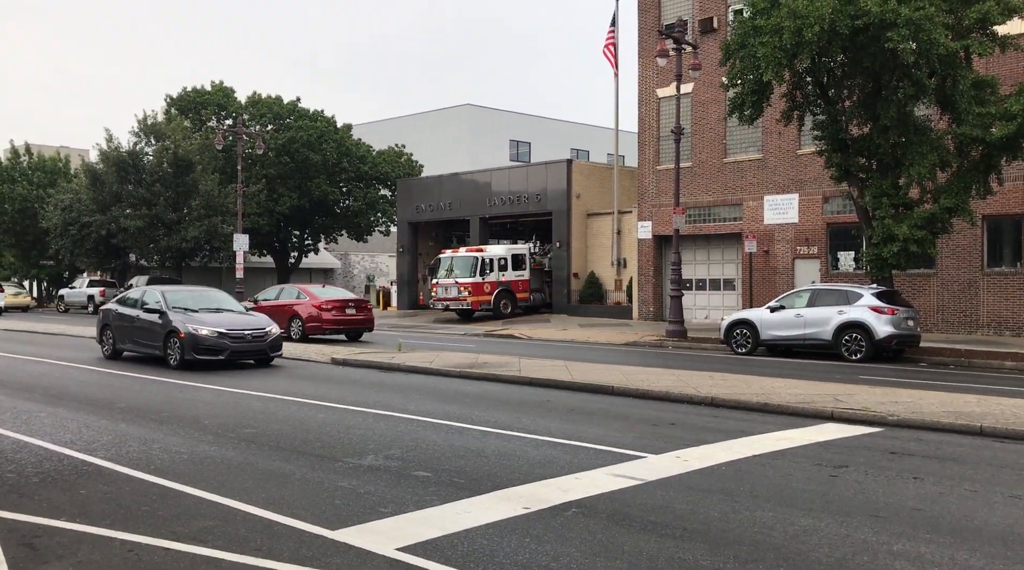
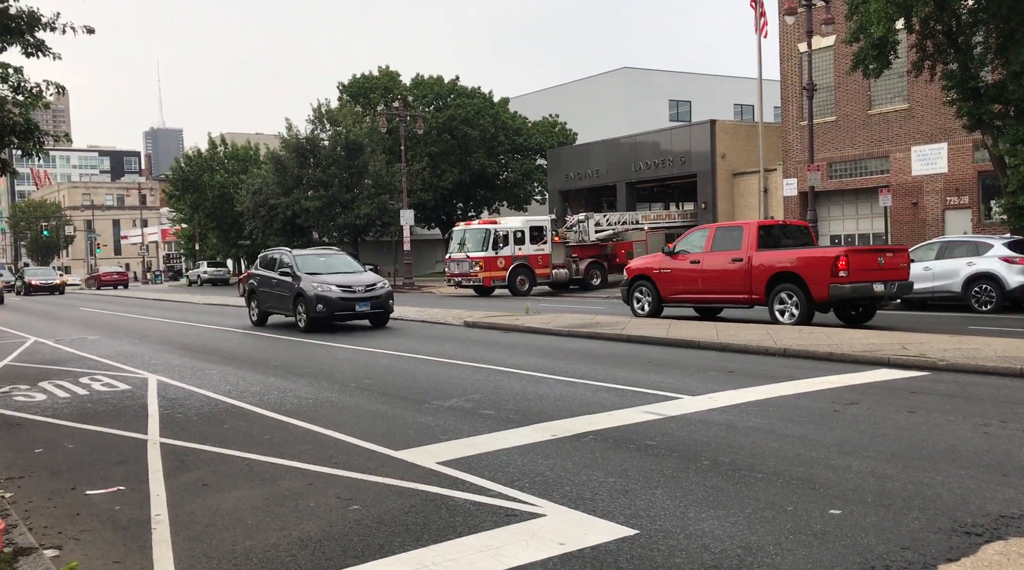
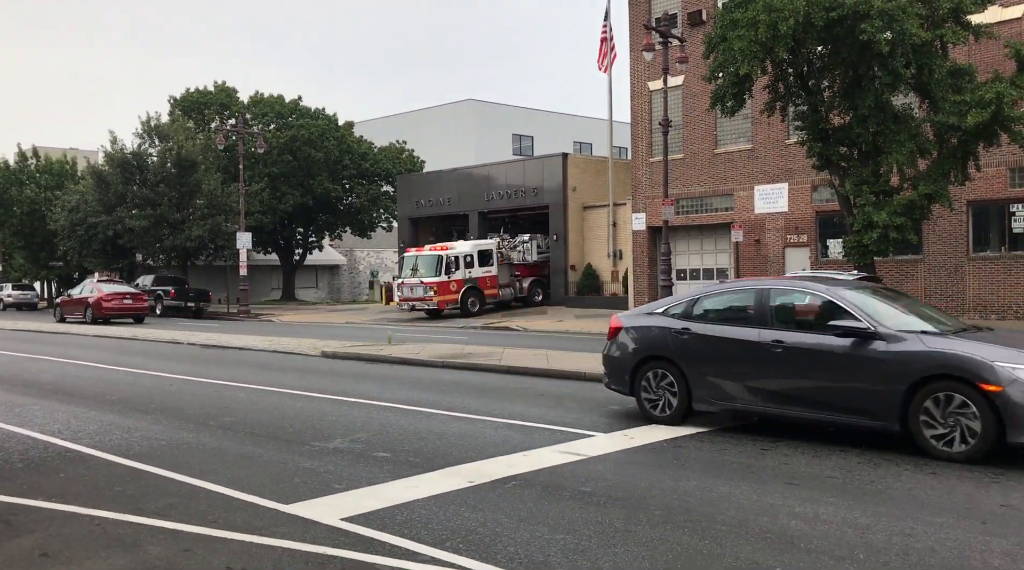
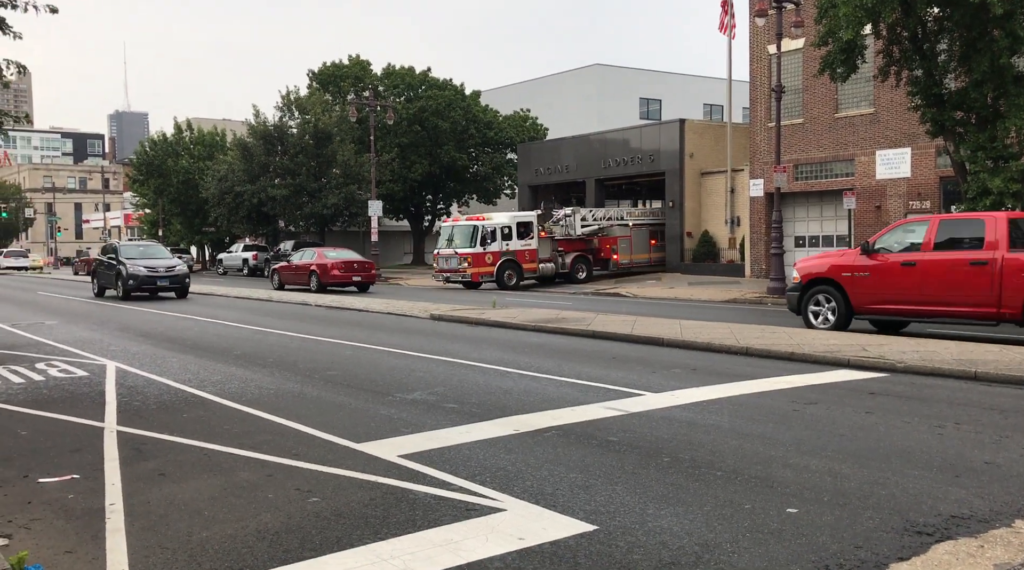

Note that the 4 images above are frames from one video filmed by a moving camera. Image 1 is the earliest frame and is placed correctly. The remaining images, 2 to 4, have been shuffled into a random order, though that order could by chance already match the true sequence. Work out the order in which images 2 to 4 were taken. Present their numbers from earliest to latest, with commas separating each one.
3, 4, 2
